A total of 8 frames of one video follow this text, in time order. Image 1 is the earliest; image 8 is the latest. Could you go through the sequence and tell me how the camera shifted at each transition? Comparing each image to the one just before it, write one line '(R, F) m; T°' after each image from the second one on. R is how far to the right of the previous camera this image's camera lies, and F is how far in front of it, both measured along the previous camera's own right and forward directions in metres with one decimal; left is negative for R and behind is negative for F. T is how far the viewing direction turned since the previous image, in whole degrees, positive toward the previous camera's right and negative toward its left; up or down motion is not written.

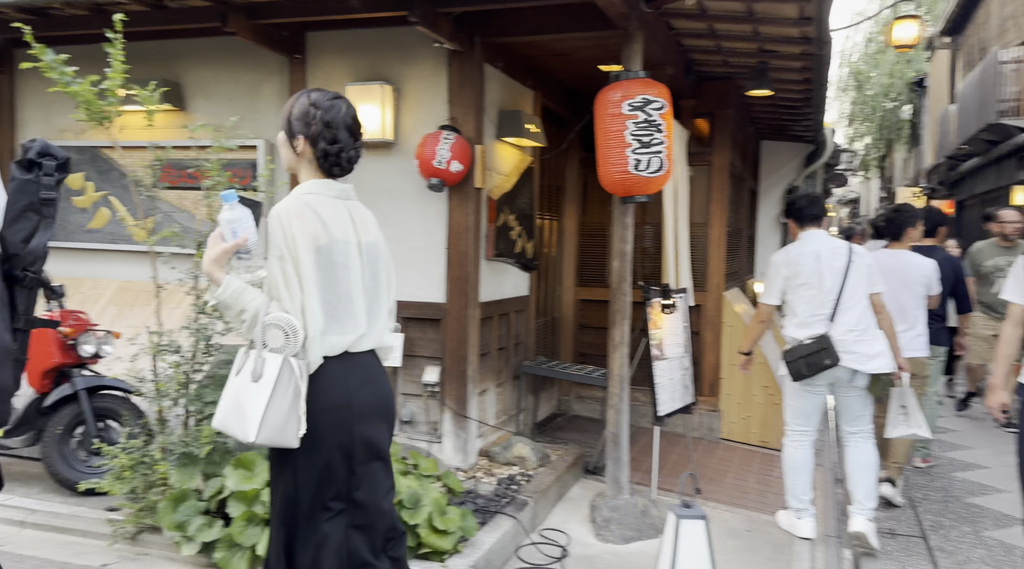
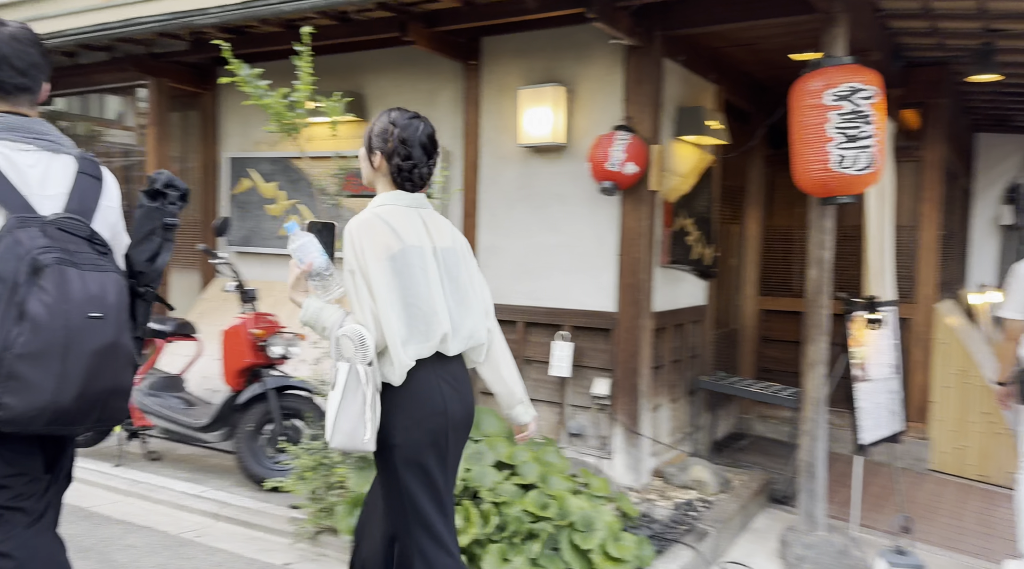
(-0.1, +0.3) m; -12°
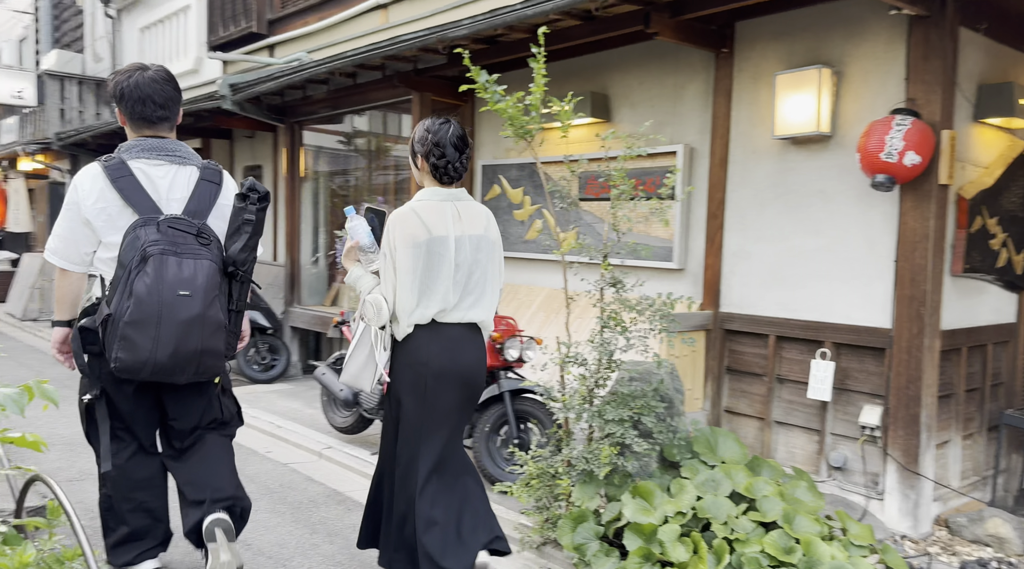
(+0.2, +0.4) m; -19°
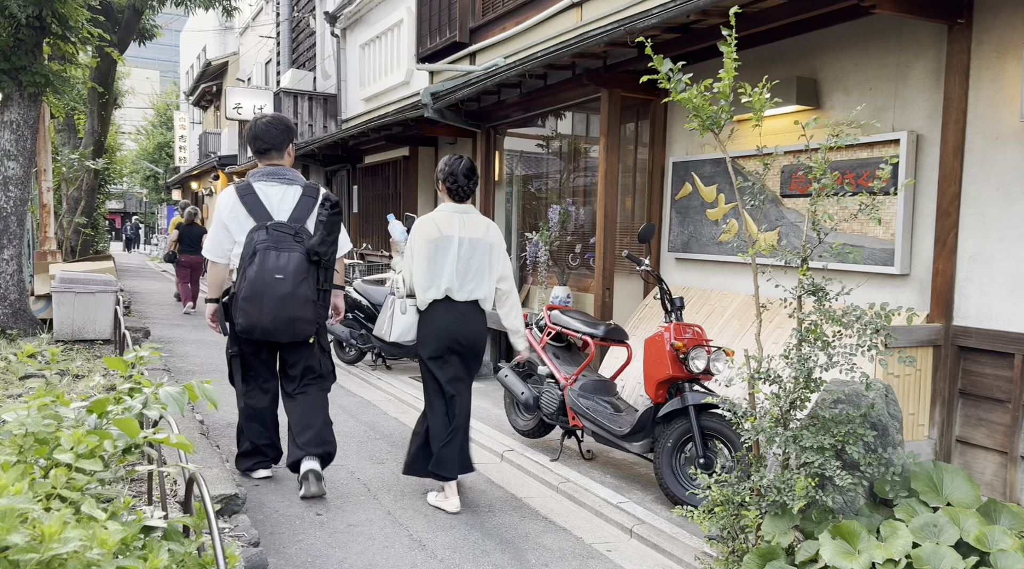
(+0.1, +0.3) m; -14°
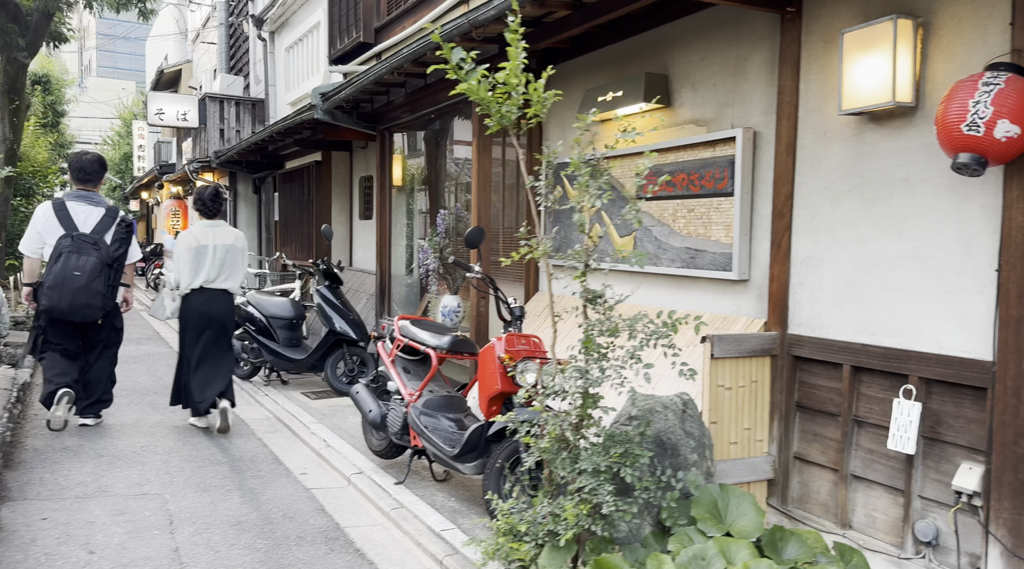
(+1.0, +0.4) m; +2°
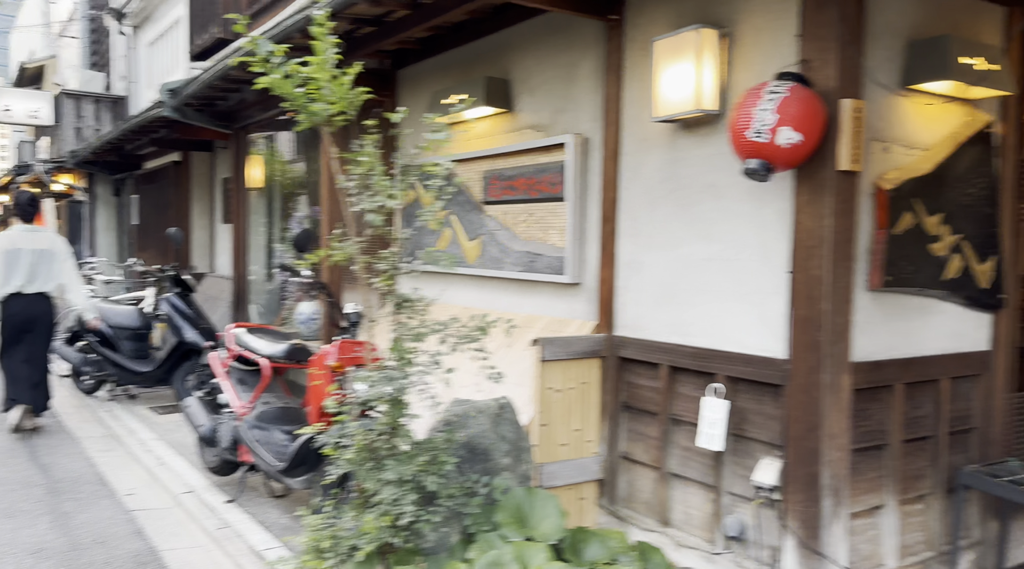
(+0.4, 0.0) m; +7°
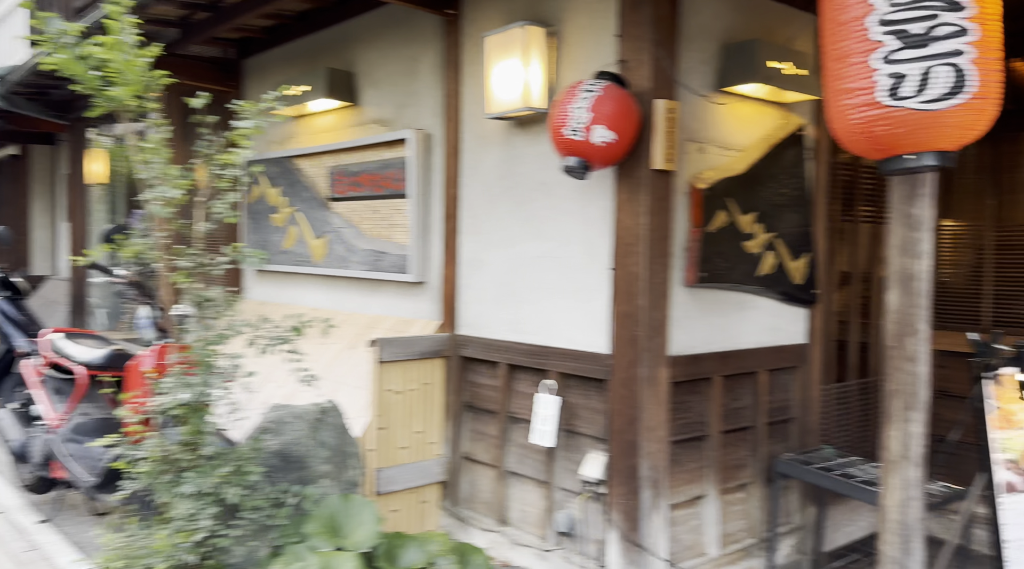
(+0.3, +0.1) m; +8°
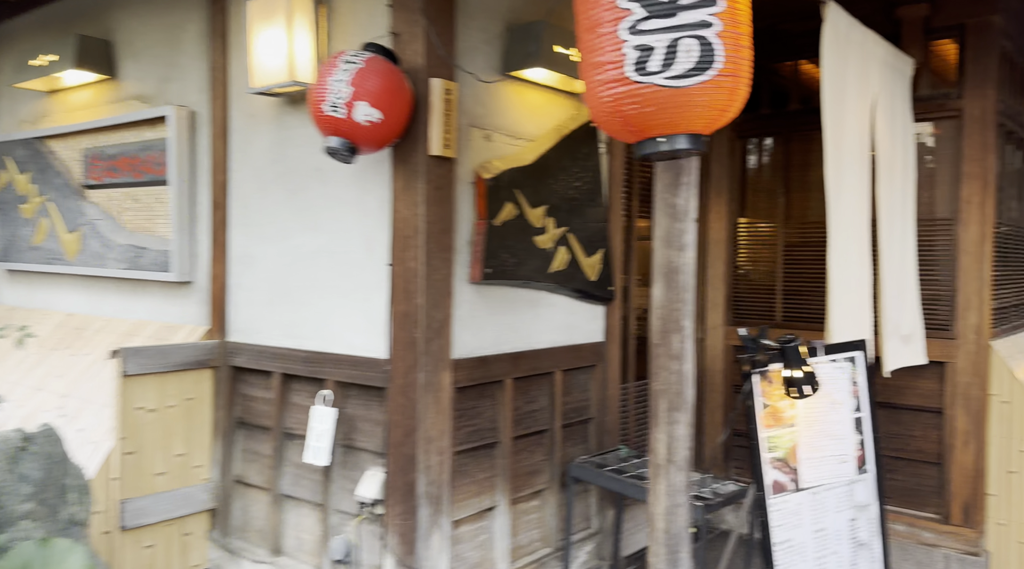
(+0.3, +0.3) m; +11°
